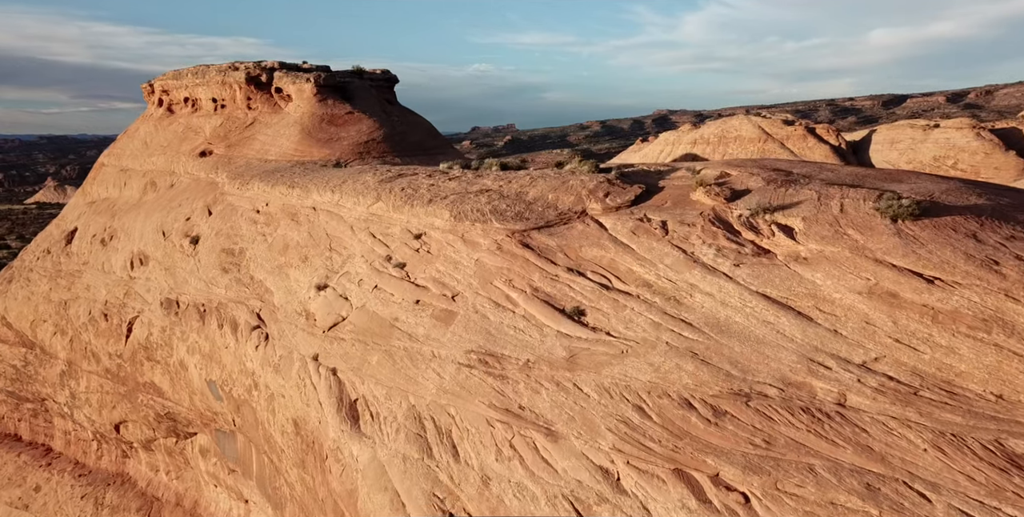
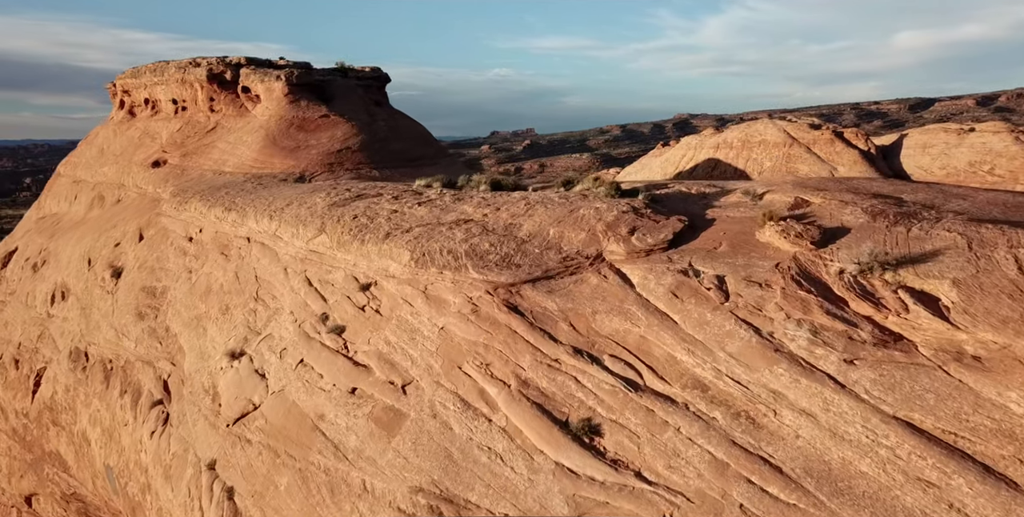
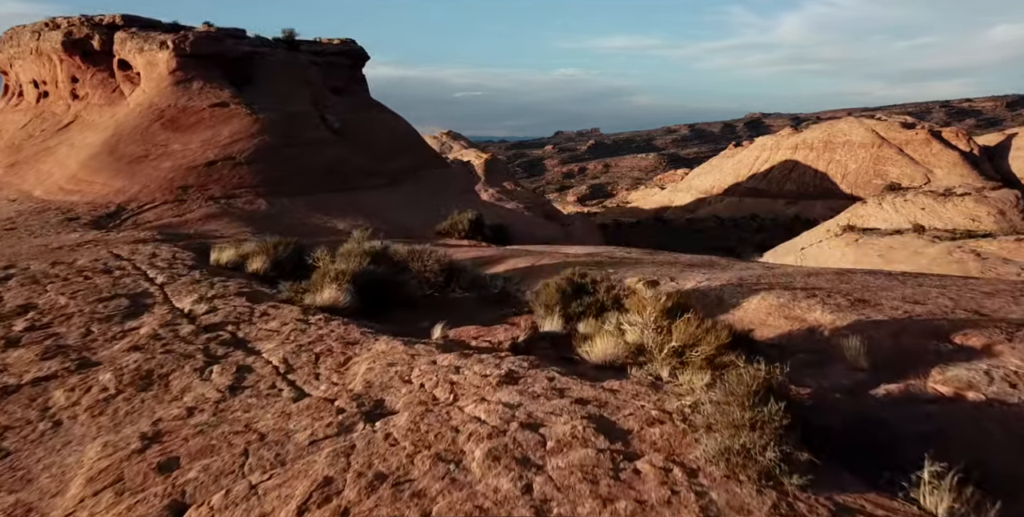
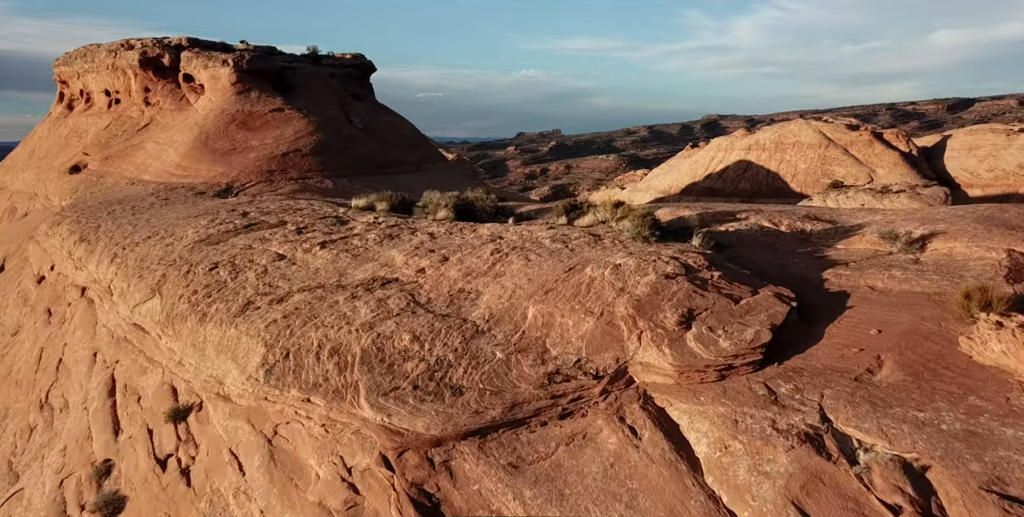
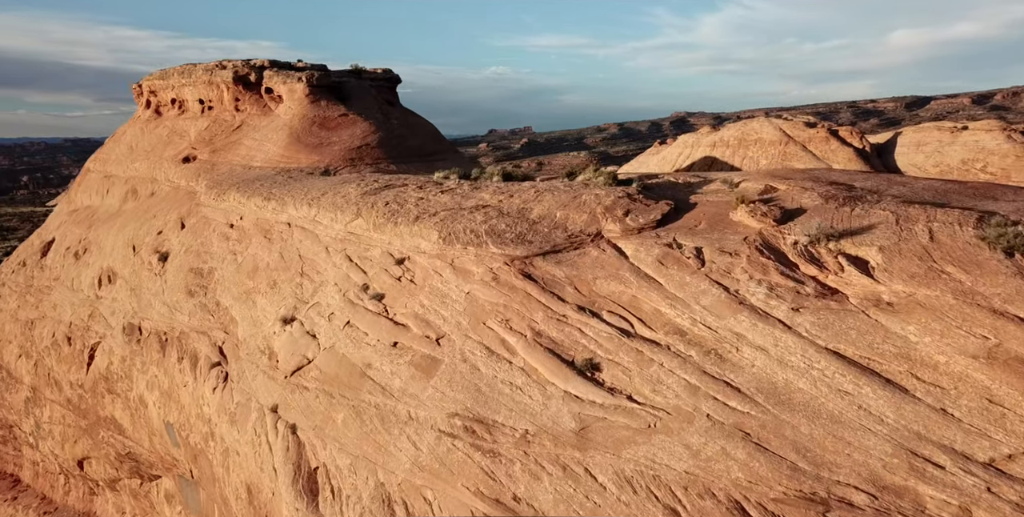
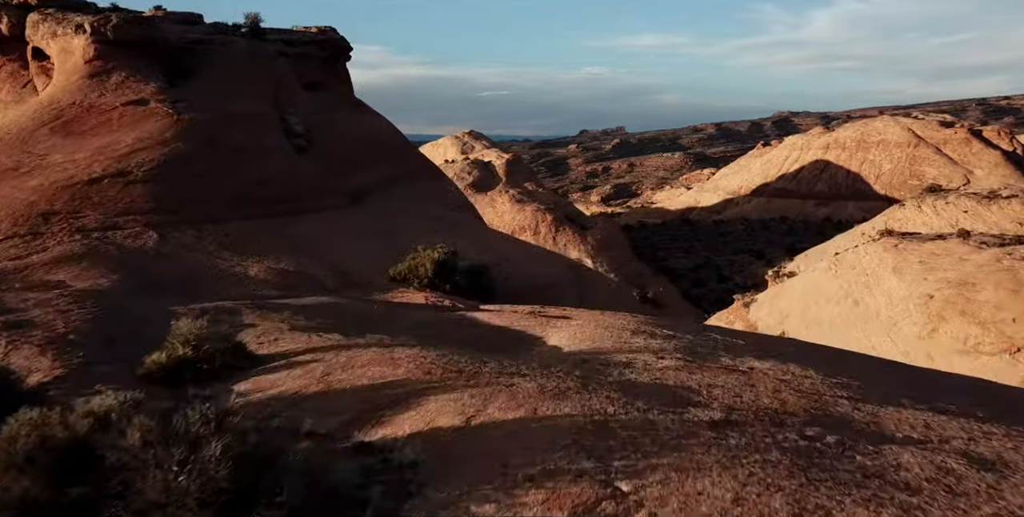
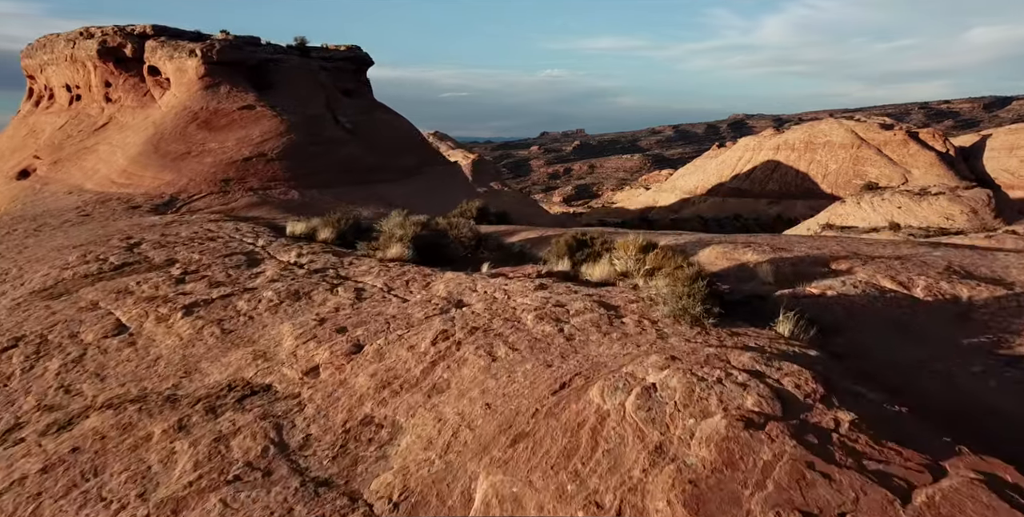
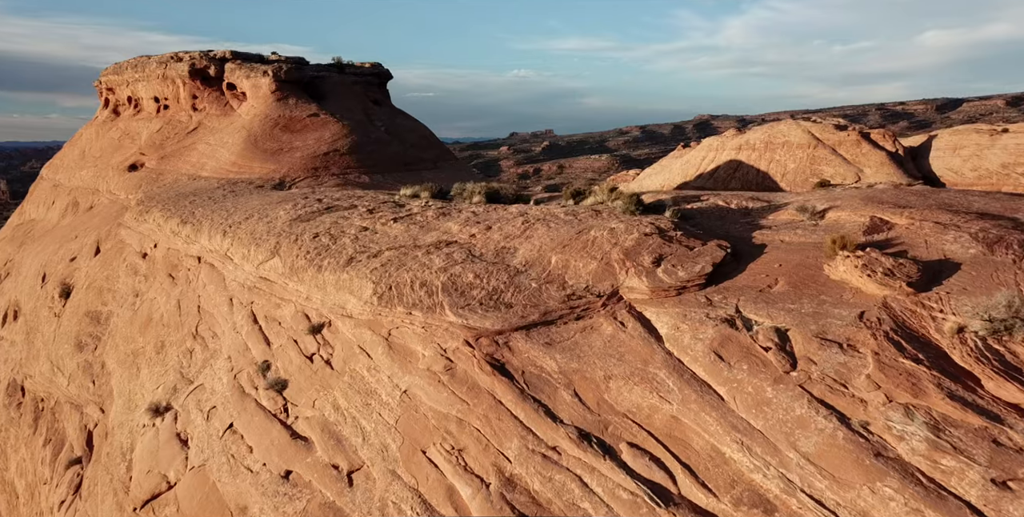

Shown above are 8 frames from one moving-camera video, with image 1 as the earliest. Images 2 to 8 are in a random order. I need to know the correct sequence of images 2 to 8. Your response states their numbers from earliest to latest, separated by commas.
5, 2, 8, 4, 7, 3, 6
